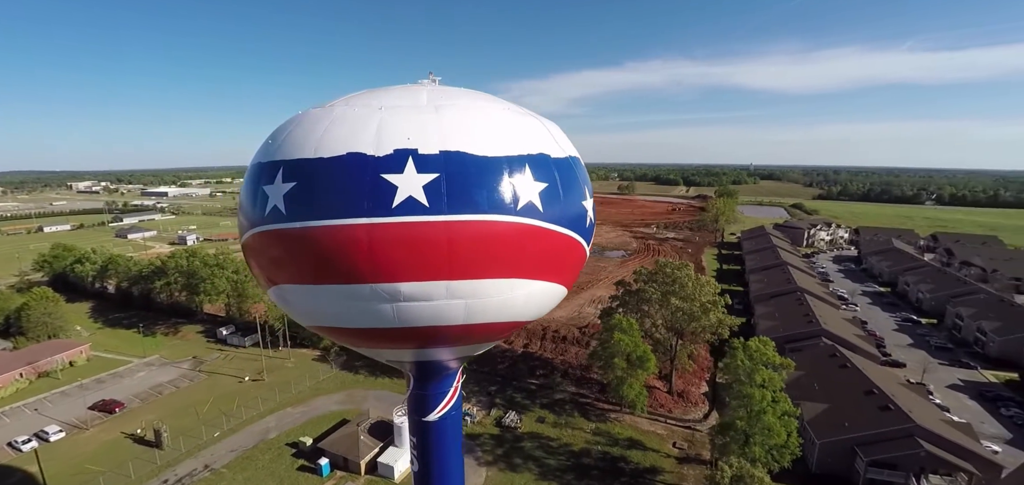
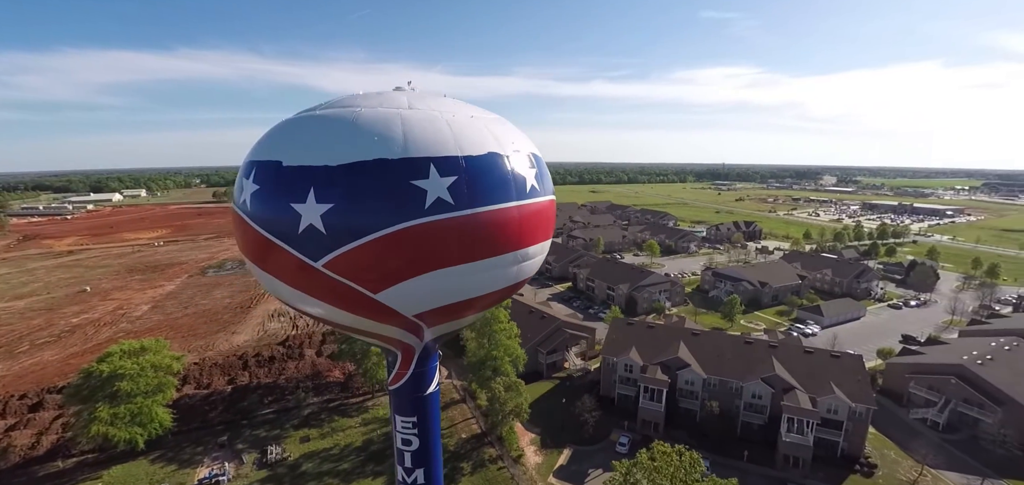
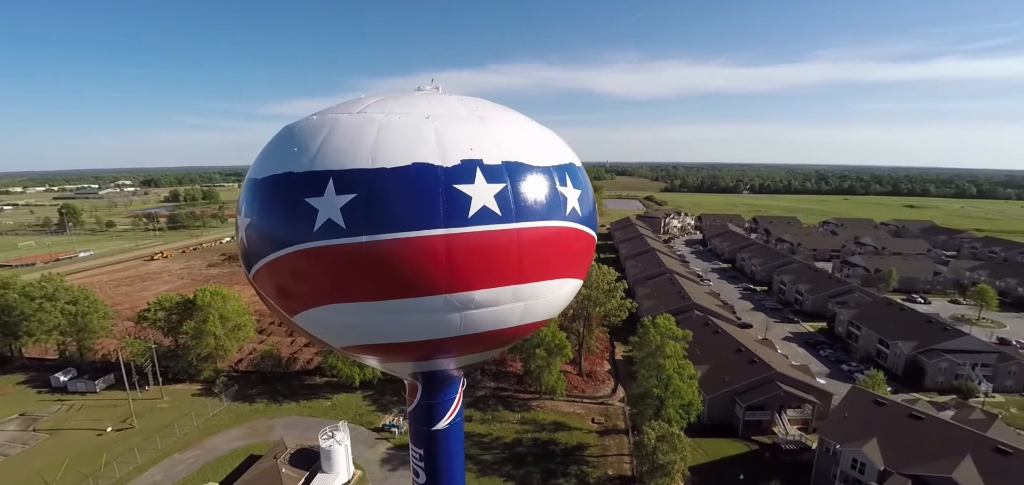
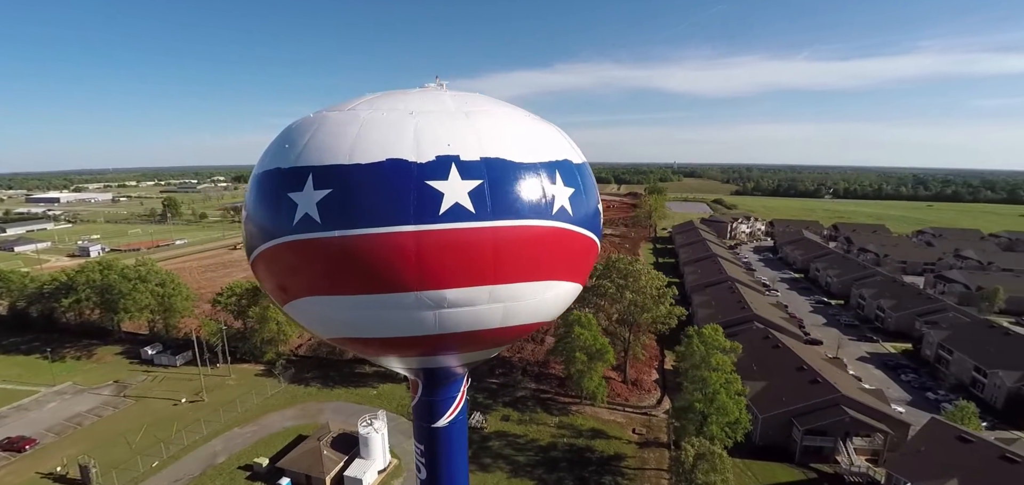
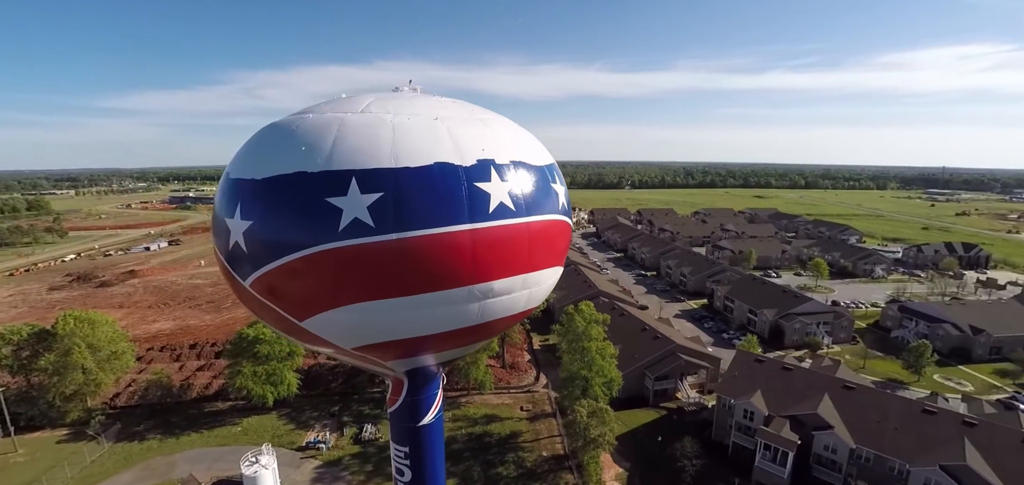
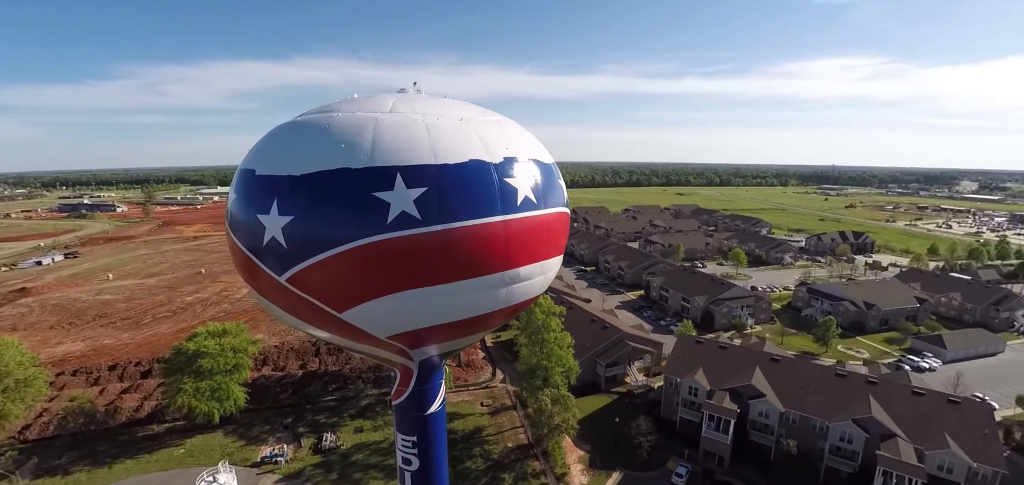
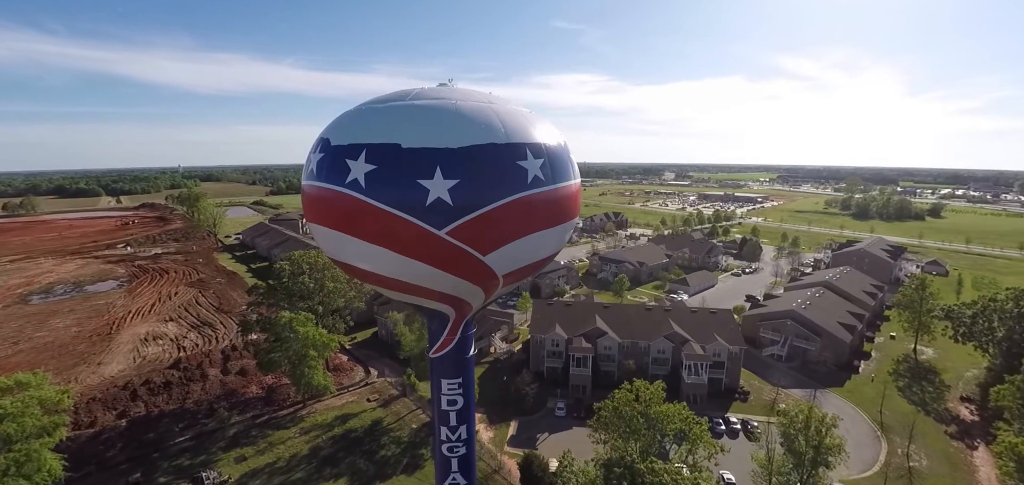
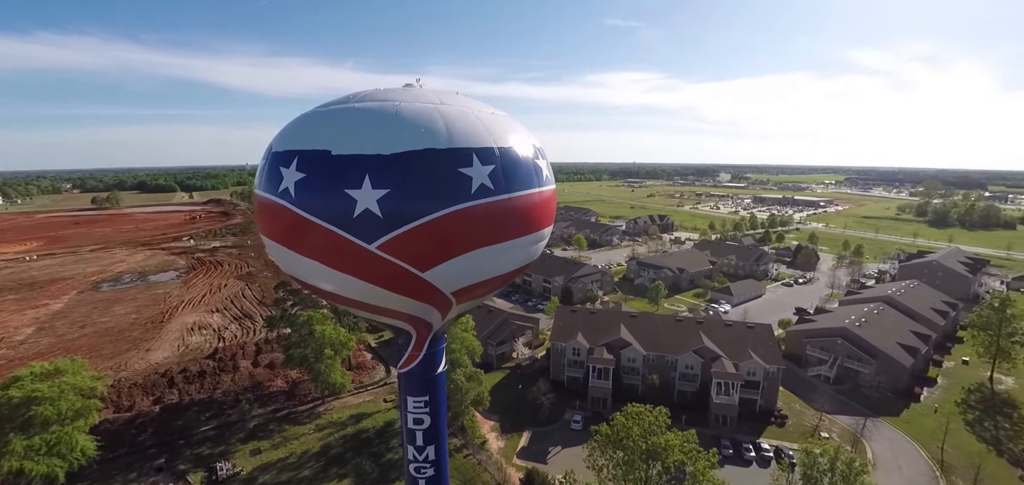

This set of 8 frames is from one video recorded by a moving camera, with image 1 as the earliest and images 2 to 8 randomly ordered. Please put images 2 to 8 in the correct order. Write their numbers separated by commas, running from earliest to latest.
4, 3, 5, 6, 2, 8, 7
